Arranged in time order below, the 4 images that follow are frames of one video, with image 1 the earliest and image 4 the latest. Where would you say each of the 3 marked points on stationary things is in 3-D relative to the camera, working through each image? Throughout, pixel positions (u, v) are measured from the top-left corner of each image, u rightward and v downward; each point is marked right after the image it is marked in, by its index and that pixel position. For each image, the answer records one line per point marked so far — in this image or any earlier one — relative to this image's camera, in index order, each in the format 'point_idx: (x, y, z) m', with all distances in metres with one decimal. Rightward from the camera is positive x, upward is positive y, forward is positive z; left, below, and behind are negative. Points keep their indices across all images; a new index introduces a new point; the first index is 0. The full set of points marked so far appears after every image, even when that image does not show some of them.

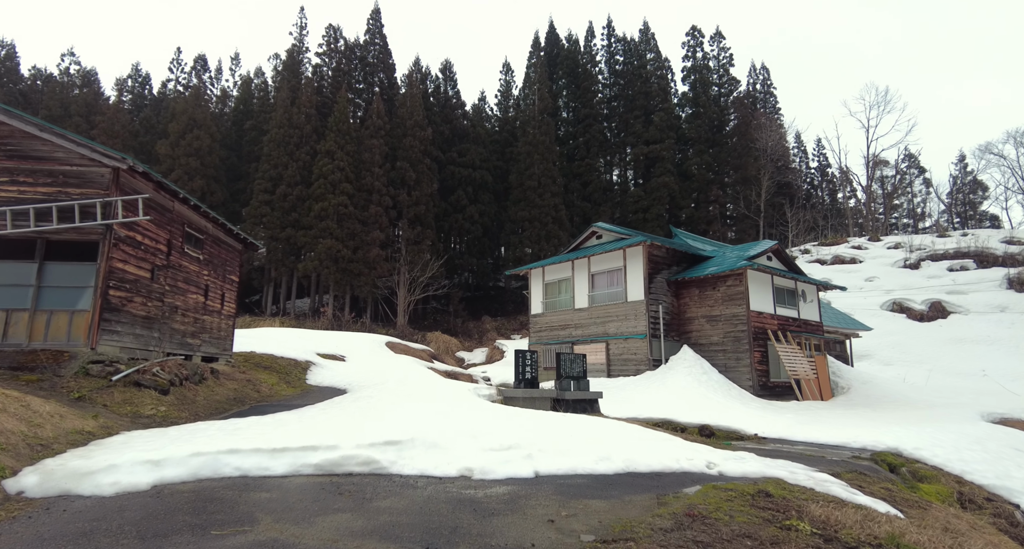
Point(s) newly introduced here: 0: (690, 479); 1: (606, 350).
0: (+1.9, -2.2, +5.6) m
1: (+3.3, -2.7, +18.2) m
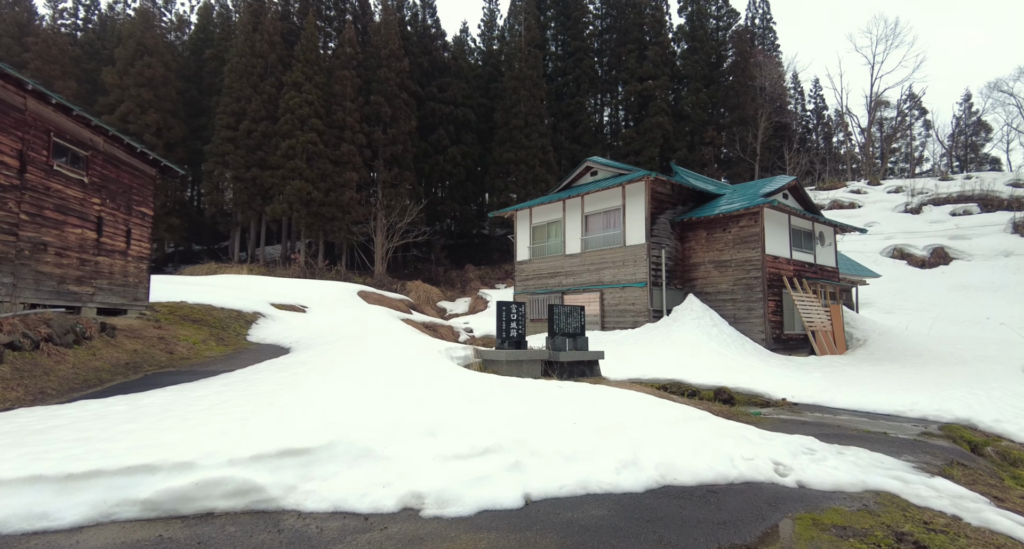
0: (+1.8, -1.6, +3.6) m
1: (+2.8, -0.8, +16.3) m
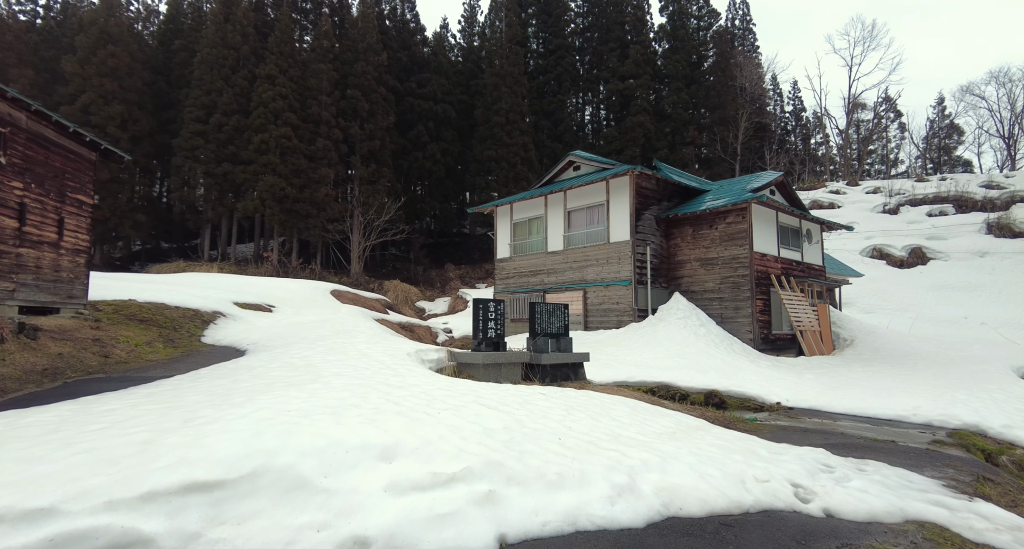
0: (+1.6, -1.5, +3.0) m
1: (+2.2, -0.7, +15.7) m
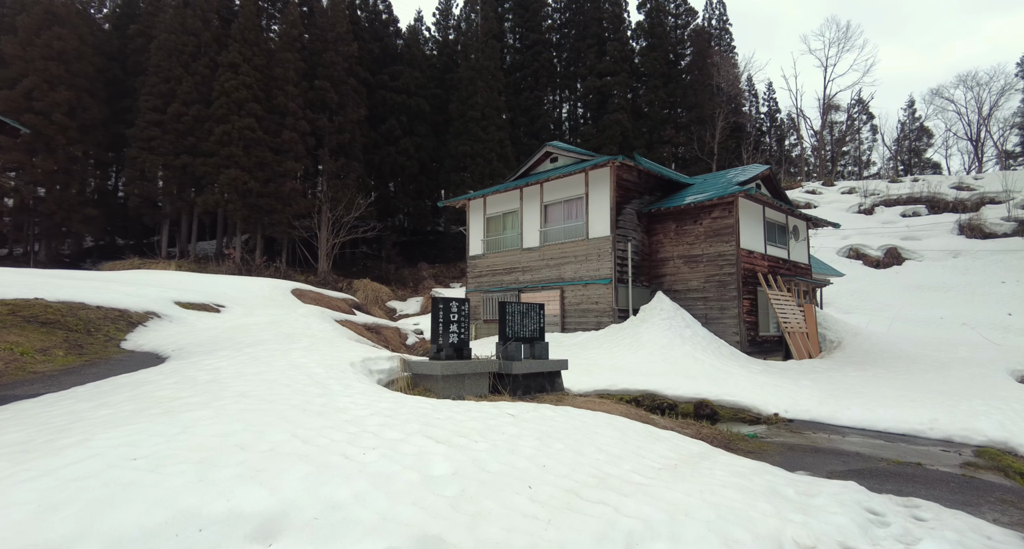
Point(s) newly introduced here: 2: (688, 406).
0: (+1.4, -1.4, +2.0) m
1: (+1.4, -0.7, +14.7) m
2: (+2.7, -2.0, +8.0) m
